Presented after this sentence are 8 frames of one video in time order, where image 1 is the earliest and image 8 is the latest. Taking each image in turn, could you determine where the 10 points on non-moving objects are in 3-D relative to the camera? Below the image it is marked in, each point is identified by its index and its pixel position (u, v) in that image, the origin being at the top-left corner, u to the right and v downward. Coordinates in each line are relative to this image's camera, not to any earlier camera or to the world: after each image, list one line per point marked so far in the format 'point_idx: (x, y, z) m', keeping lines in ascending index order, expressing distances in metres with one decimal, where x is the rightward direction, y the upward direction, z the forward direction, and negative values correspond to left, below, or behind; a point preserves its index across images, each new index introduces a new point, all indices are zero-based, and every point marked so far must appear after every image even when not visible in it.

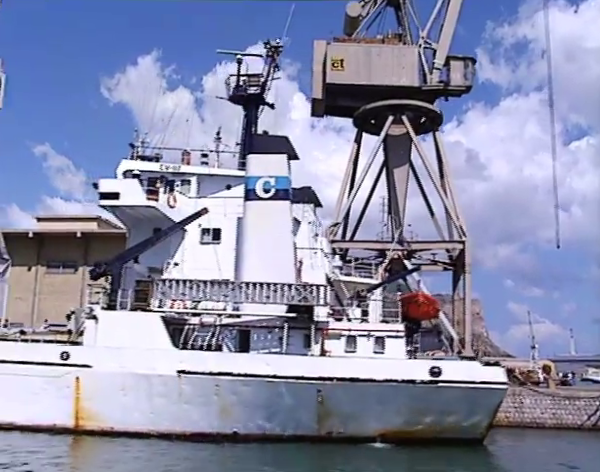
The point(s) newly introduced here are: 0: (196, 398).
0: (-2.6, -4.0, +17.8) m
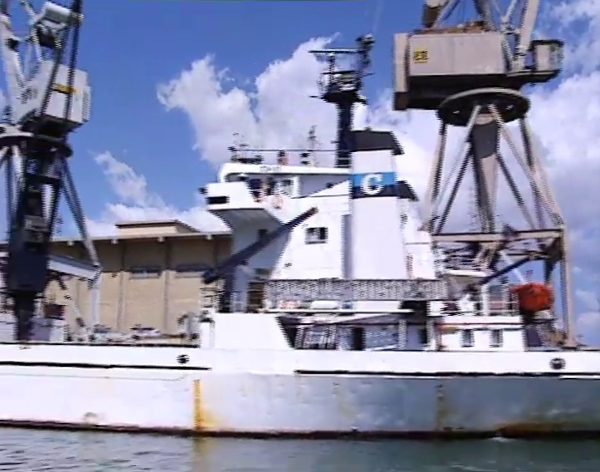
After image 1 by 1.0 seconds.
0: (+0.4, -4.0, +17.9) m
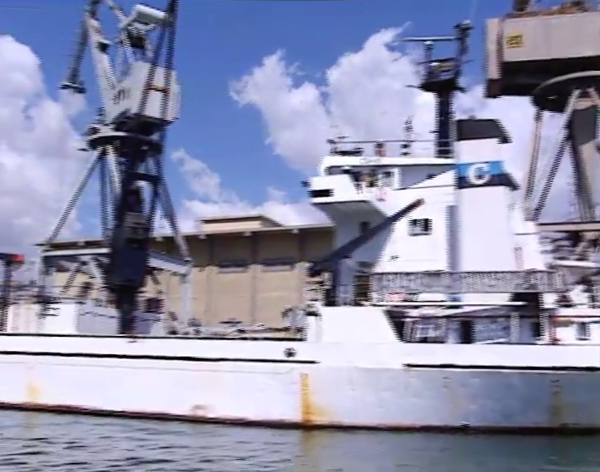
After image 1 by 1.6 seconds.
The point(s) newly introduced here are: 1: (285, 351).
0: (+3.1, -3.8, +17.6) m
1: (-0.3, -3.0, +18.7) m
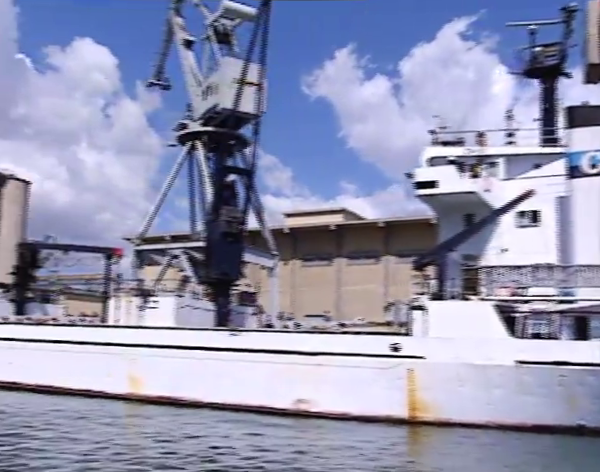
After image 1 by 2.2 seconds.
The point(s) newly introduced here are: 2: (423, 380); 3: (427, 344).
0: (+5.6, -3.6, +17.0) m
1: (+2.3, -2.8, +18.4) m
2: (+3.1, -3.6, +17.9) m
3: (+3.2, -2.7, +18.0) m
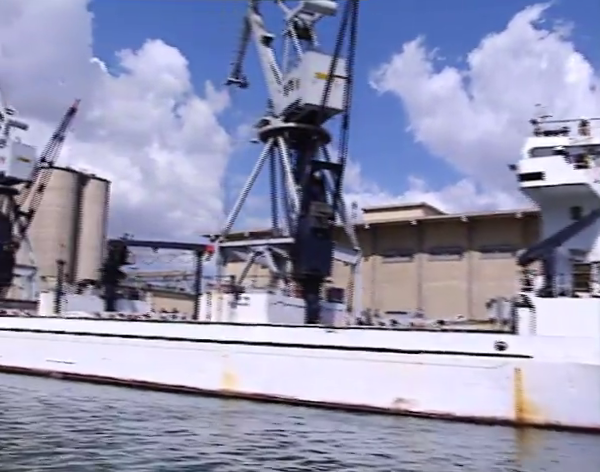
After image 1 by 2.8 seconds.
0: (+8.0, -3.5, +16.0) m
1: (+4.9, -2.7, +17.7) m
2: (+5.5, -3.5, +17.2) m
3: (+5.7, -2.6, +17.3) m
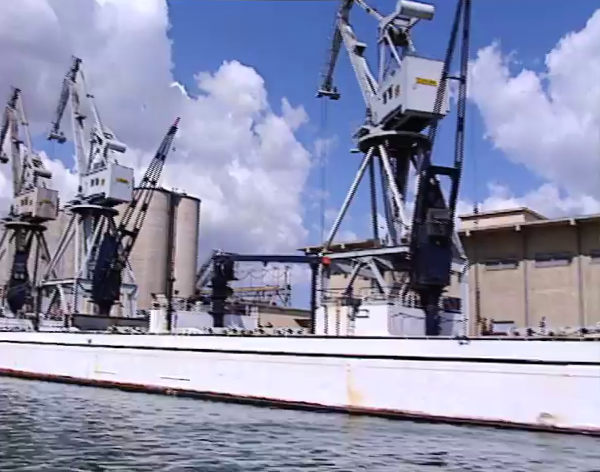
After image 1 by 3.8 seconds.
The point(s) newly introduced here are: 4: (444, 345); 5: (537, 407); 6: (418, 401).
0: (+11.0, -3.3, +14.3) m
1: (+8.0, -2.7, +16.3) m
2: (+8.7, -3.4, +15.7) m
3: (+8.8, -2.5, +15.8) m
4: (+3.9, -3.0, +19.6) m
5: (+5.8, -4.2, +17.7) m
6: (+3.2, -4.6, +19.8) m
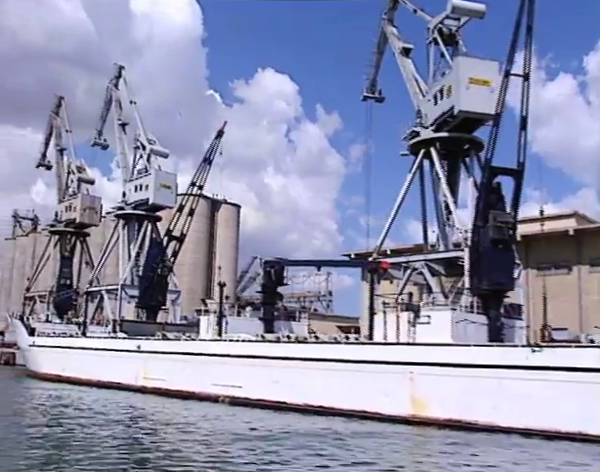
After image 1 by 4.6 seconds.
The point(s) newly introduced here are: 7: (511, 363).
0: (+12.4, -3.3, +13.1) m
1: (+9.6, -2.7, +15.3) m
2: (+10.2, -3.4, +14.6) m
3: (+10.3, -2.5, +14.7) m
4: (+5.6, -3.1, +18.8) m
5: (+7.4, -4.2, +16.7) m
6: (+4.9, -4.7, +19.0) m
7: (+5.5, -3.3, +18.8) m
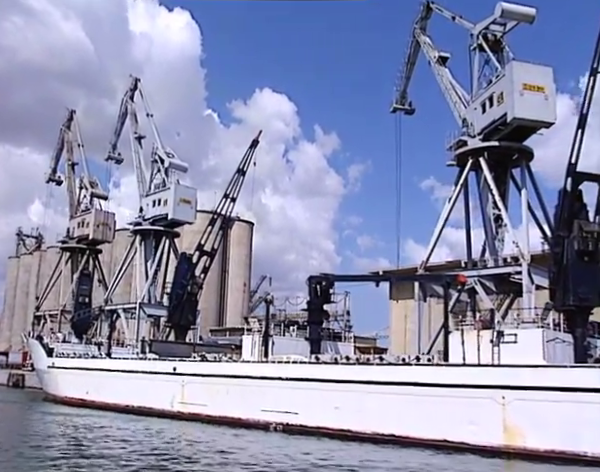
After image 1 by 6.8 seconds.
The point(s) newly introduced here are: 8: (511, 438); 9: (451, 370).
0: (+14.5, -3.4, +11.1) m
1: (+11.7, -2.8, +13.3) m
2: (+12.3, -3.5, +12.6) m
3: (+12.4, -2.6, +12.7) m
4: (+7.7, -3.3, +16.7) m
5: (+9.5, -4.4, +14.7) m
6: (+7.0, -4.9, +16.9) m
7: (+7.6, -3.5, +16.7) m
8: (+5.4, -5.2, +18.4) m
9: (+4.3, -3.7, +20.0) m
